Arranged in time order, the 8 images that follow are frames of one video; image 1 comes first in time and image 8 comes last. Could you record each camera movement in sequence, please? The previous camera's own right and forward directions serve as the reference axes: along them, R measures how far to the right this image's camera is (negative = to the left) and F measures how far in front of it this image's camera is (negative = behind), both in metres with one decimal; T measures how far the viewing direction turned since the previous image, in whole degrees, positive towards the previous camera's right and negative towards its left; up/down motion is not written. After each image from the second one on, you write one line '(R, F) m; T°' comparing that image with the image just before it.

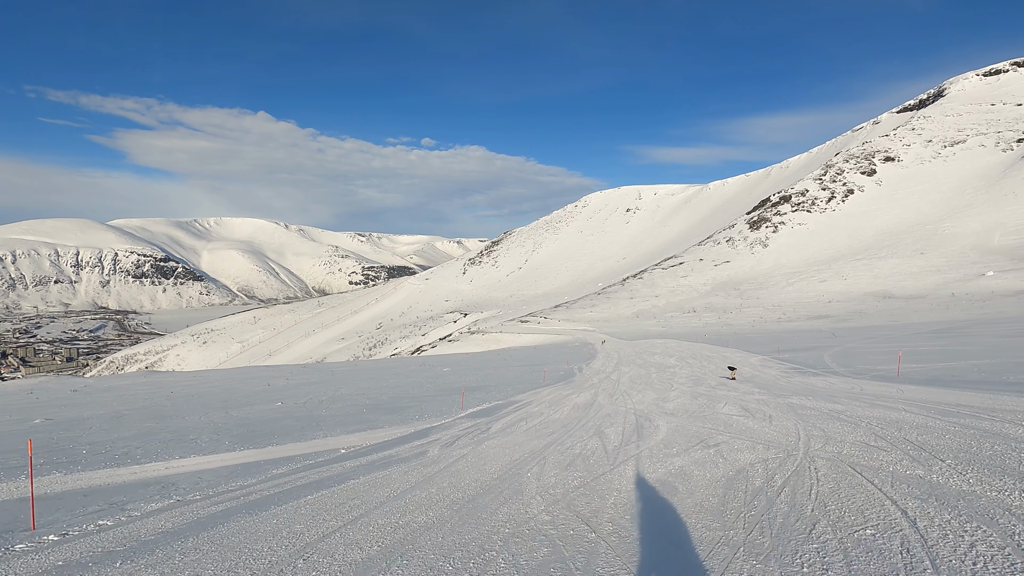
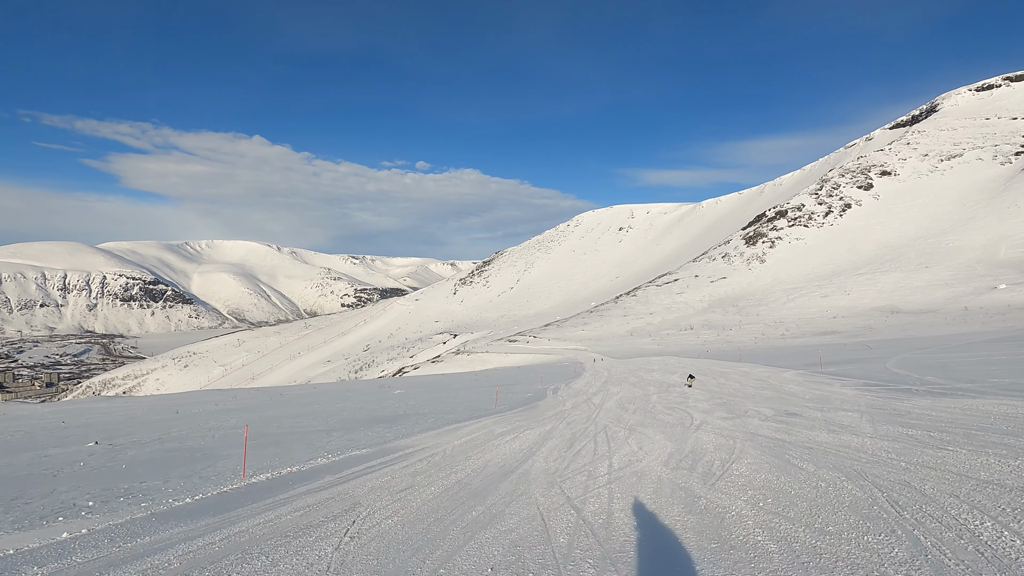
(+0.6, +2.0) m; +1°
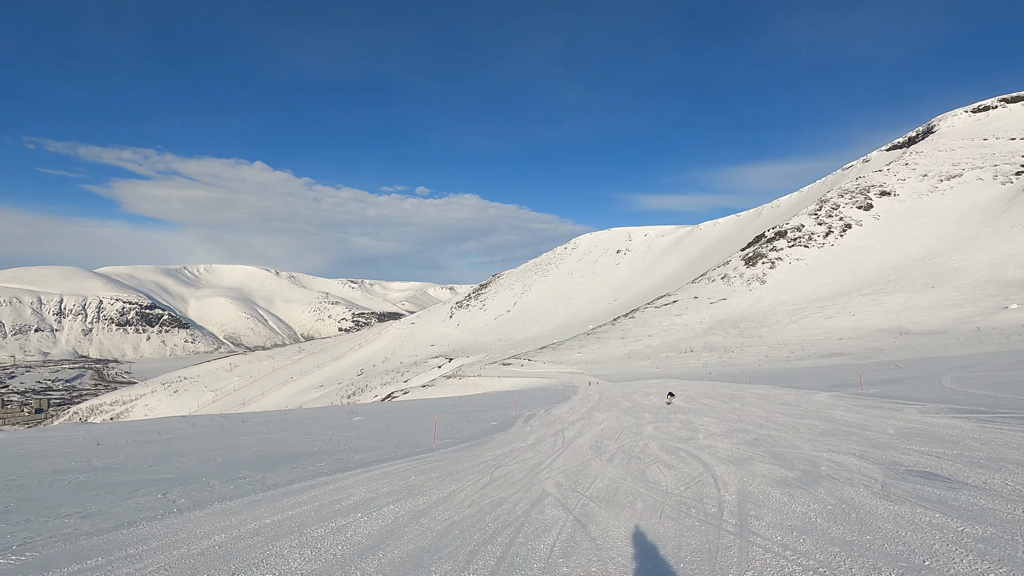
(+0.4, +1.2) m; 0°
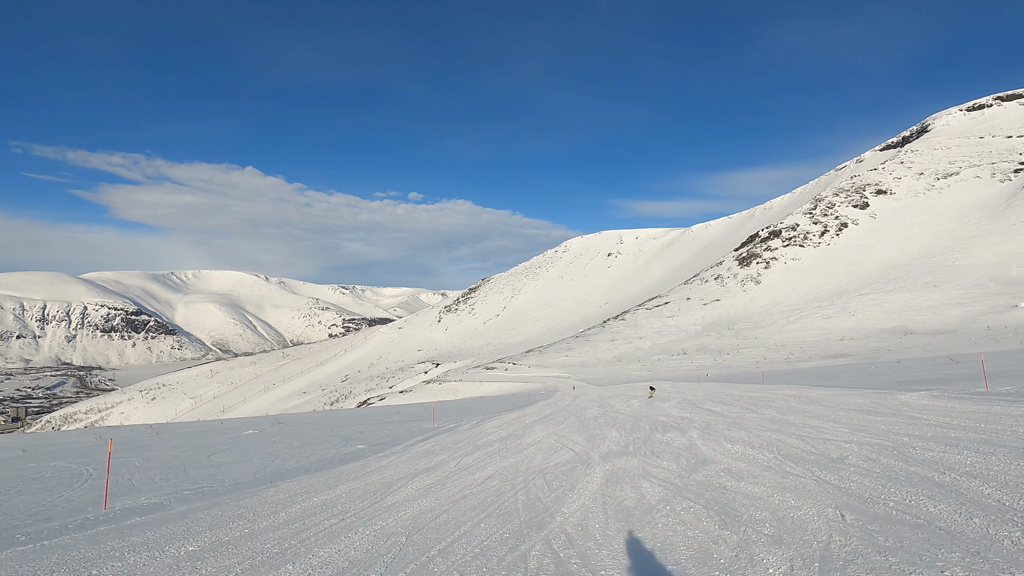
(+0.7, +2.0) m; +1°
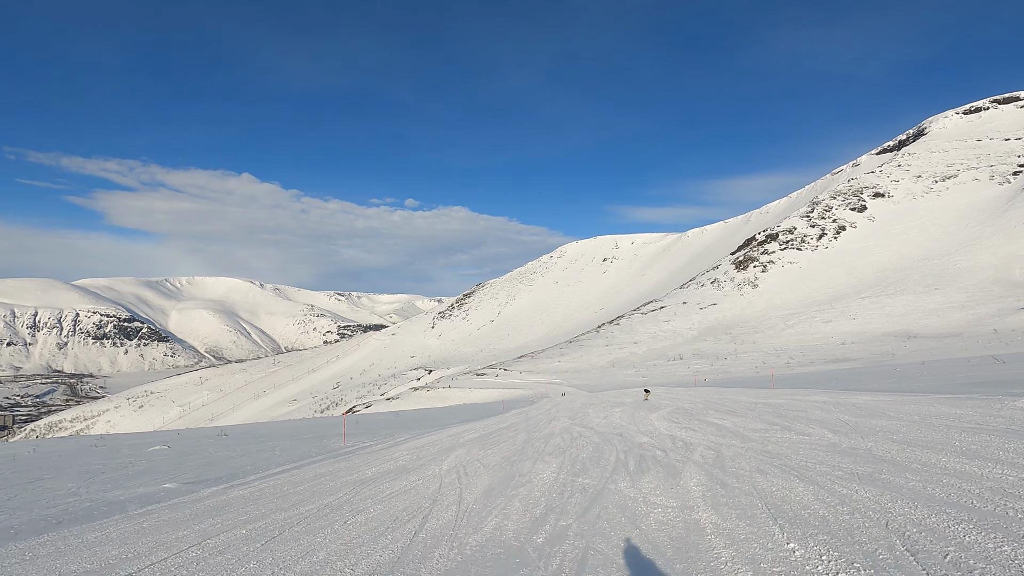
(+0.4, +1.1) m; 0°
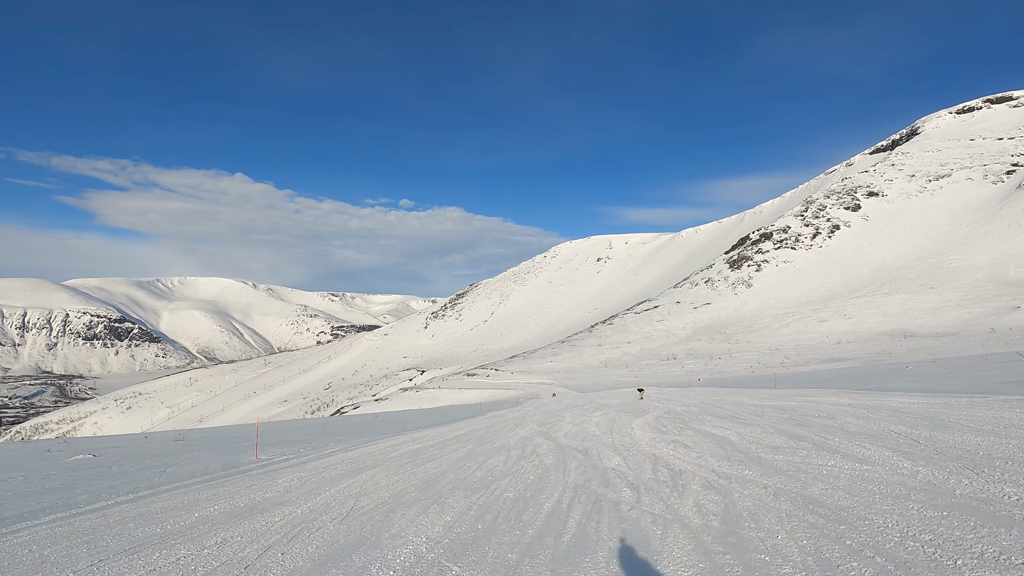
(+0.2, +0.6) m; +1°
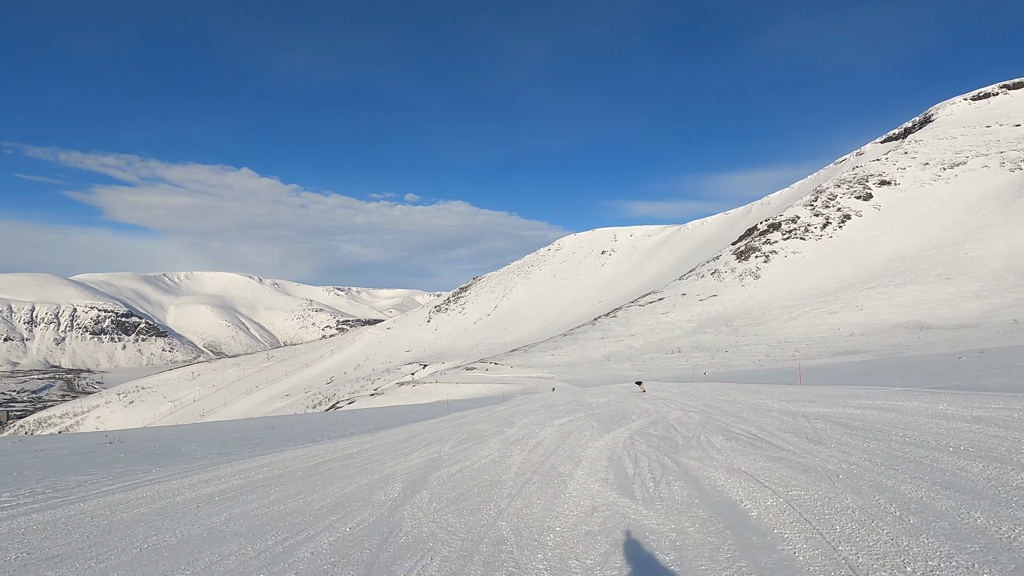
(+0.3, +1.0) m; -1°
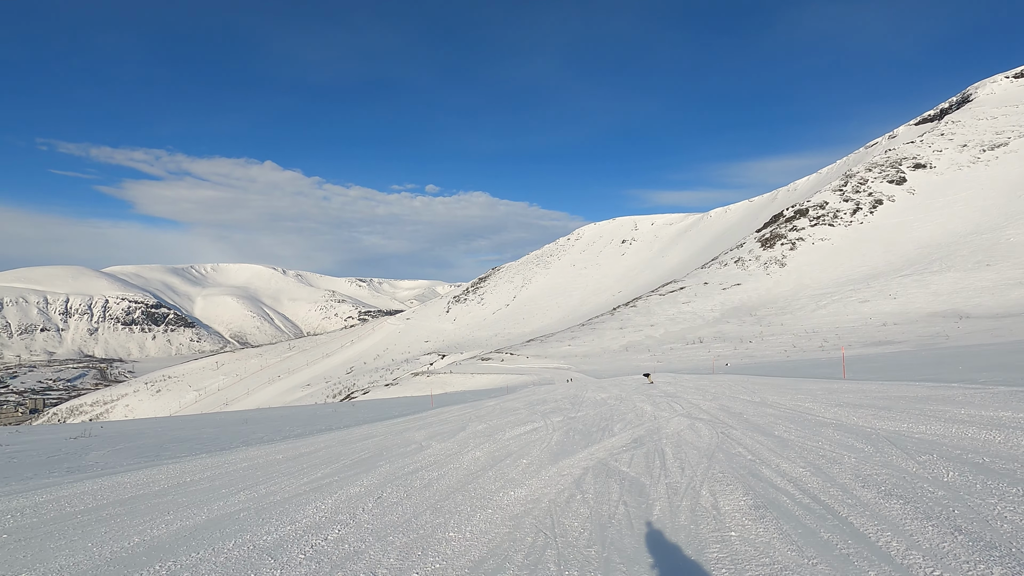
(+0.1, +0.5) m; -2°
